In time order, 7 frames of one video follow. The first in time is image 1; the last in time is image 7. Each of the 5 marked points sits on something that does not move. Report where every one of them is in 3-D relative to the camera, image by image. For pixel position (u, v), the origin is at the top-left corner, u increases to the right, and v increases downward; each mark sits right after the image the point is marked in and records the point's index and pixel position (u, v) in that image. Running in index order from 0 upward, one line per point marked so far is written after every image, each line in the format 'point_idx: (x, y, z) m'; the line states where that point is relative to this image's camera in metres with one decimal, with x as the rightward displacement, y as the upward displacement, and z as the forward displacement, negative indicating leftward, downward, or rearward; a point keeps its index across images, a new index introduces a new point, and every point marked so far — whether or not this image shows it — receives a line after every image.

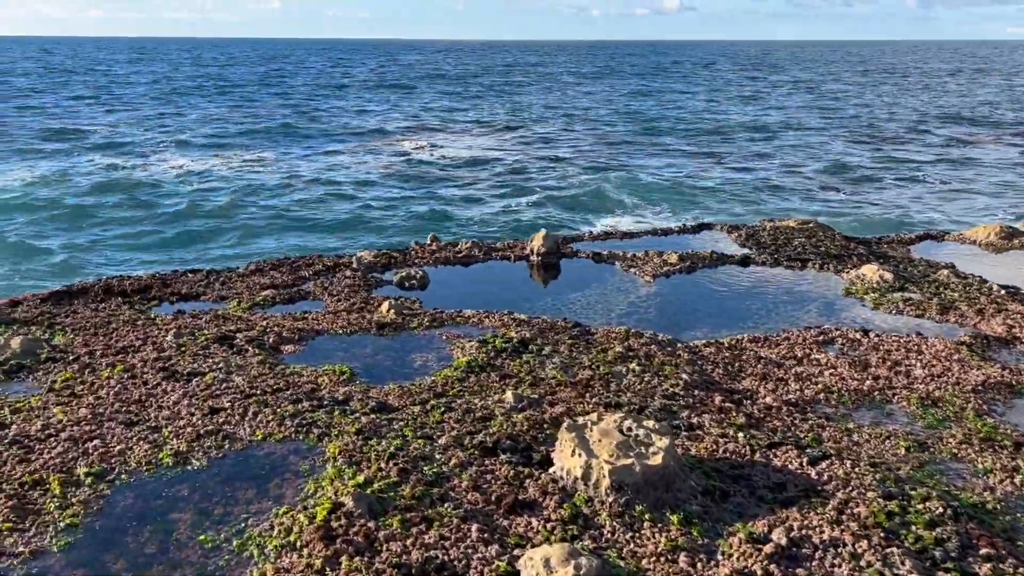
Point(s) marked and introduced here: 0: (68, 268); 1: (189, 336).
0: (-9.3, +0.4, +17.4) m
1: (-3.6, -0.6, +9.5) m
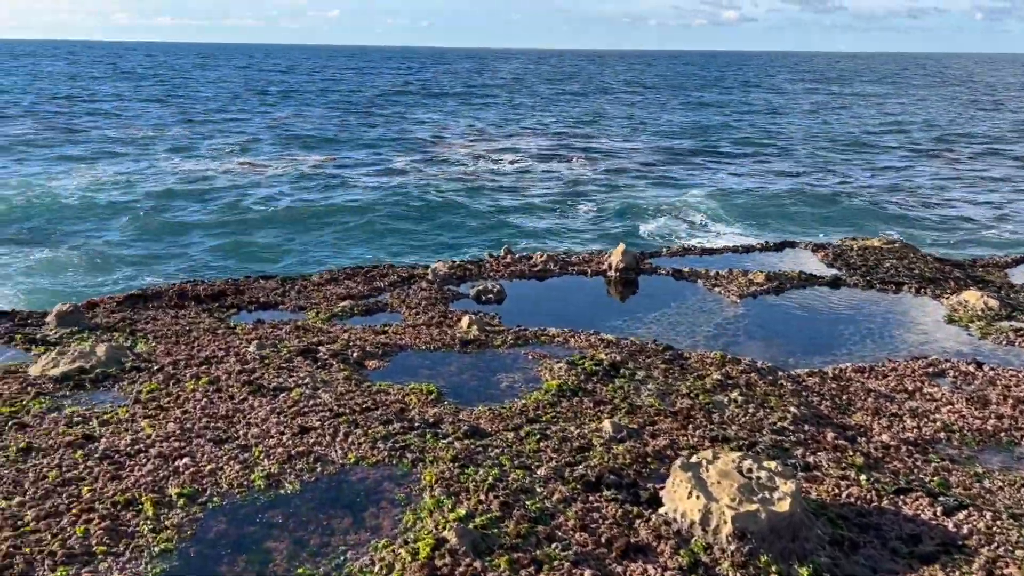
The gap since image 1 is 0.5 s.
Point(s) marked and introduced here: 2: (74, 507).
0: (-7.8, +0.4, +17.6) m
1: (-2.6, -0.7, +9.3) m
2: (-2.9, -1.5, +5.6) m
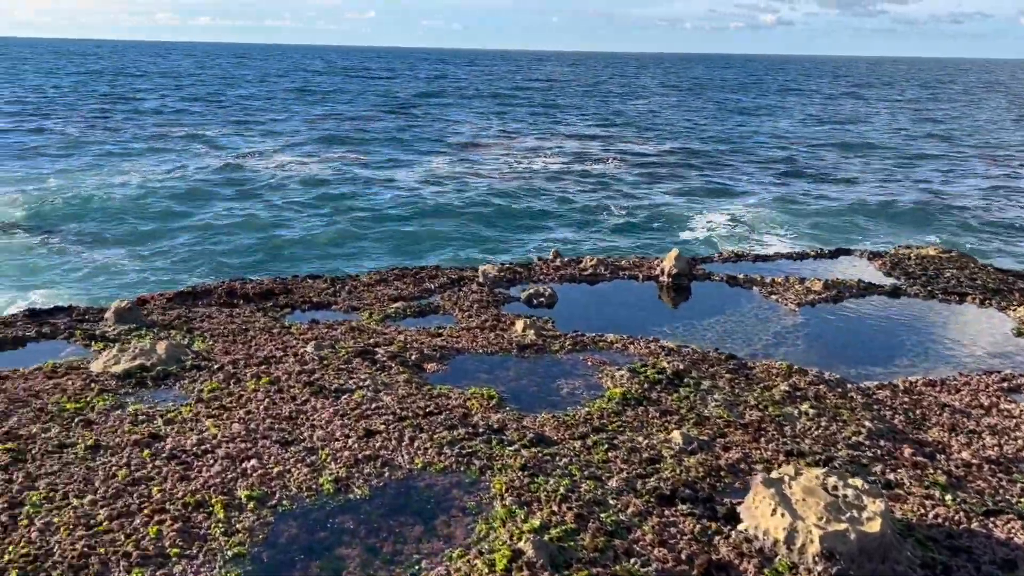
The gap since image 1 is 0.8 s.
0: (-6.8, +0.4, +17.7) m
1: (-2.0, -0.7, +9.2) m
2: (-2.4, -1.5, +5.6) m
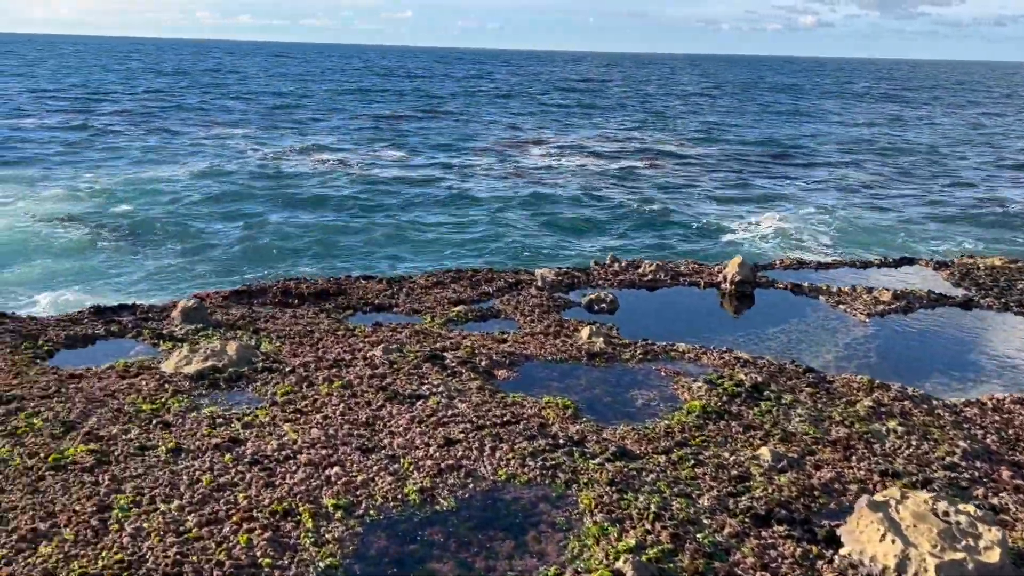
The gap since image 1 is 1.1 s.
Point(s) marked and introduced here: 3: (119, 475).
0: (-5.7, +0.5, +17.8) m
1: (-1.2, -0.7, +9.2) m
2: (-1.8, -1.5, +5.5) m
3: (-2.8, -1.3, +6.1) m
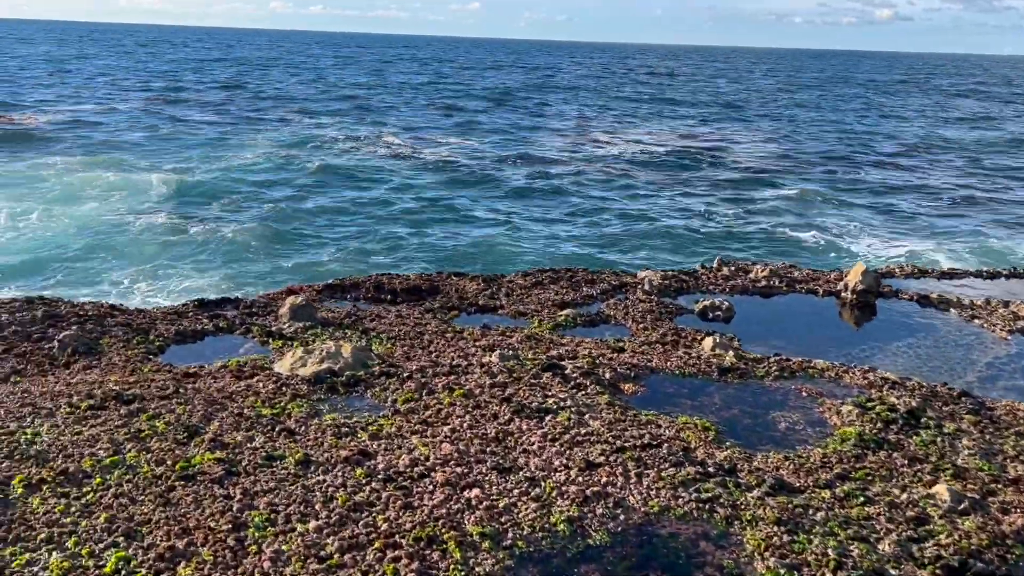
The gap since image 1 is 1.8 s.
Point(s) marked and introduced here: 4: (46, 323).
0: (-3.8, +0.6, +17.7) m
1: (0.0, -0.8, +8.7) m
2: (-0.8, -1.5, +5.2) m
3: (-1.8, -1.4, +5.8) m
4: (-5.2, -0.4, +9.4) m
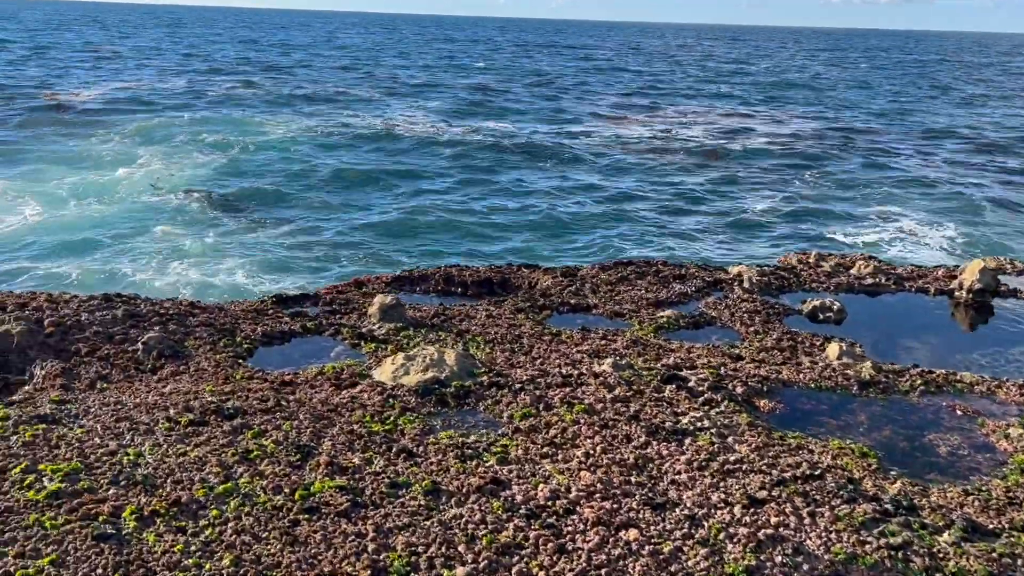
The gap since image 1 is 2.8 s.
0: (-2.3, +0.8, +17.1) m
1: (+1.1, -0.8, +8.1) m
2: (+0.1, -1.7, +4.6) m
3: (-0.8, -1.5, +5.2) m
4: (-4.1, -0.4, +9.0) m
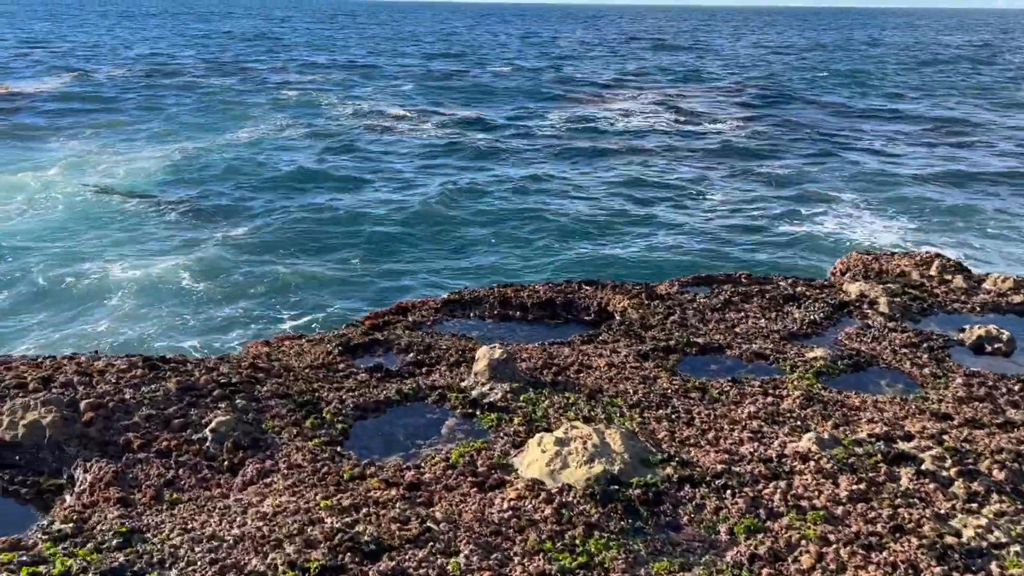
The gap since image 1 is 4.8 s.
0: (-1.3, +0.4, +15.4) m
1: (+2.5, -1.2, +6.4) m
2: (+1.6, -2.2, +2.9) m
3: (+0.7, -2.0, +3.5) m
4: (-2.8, -1.0, +7.2) m
